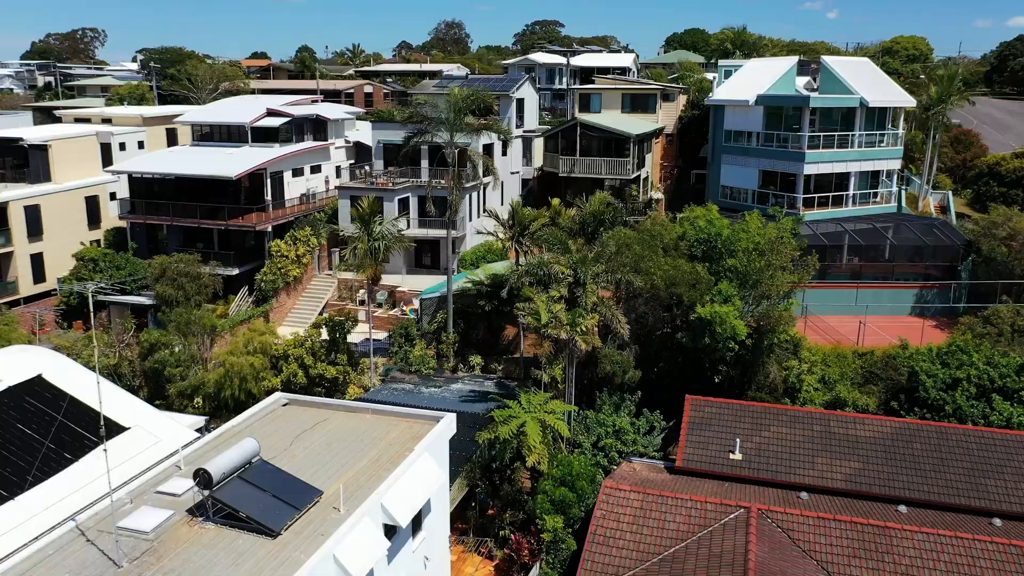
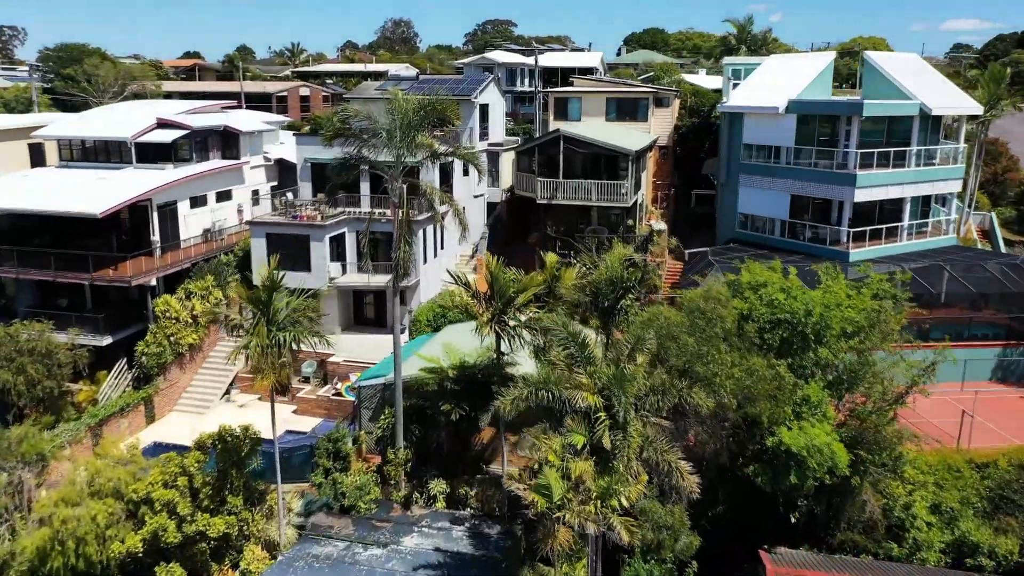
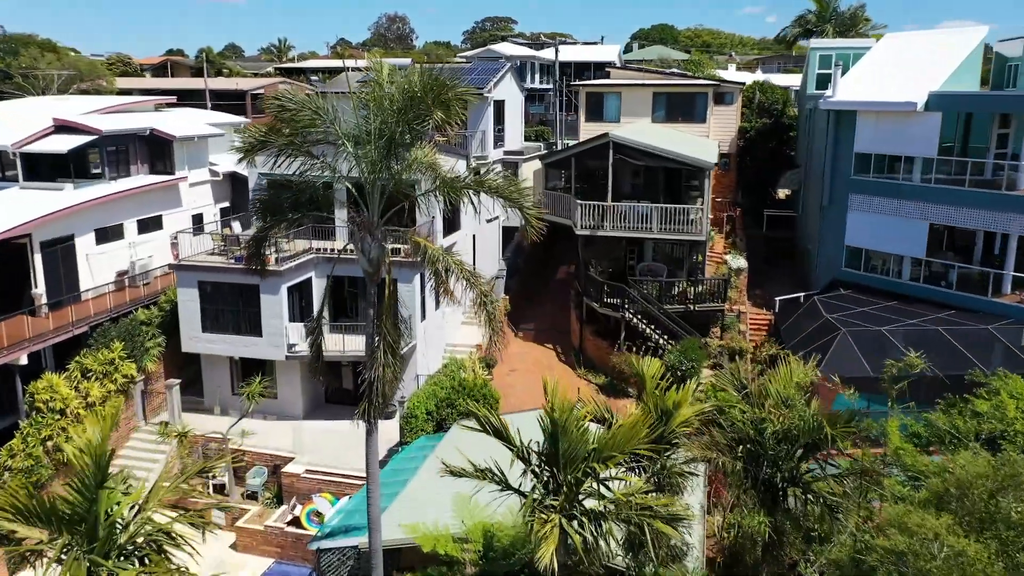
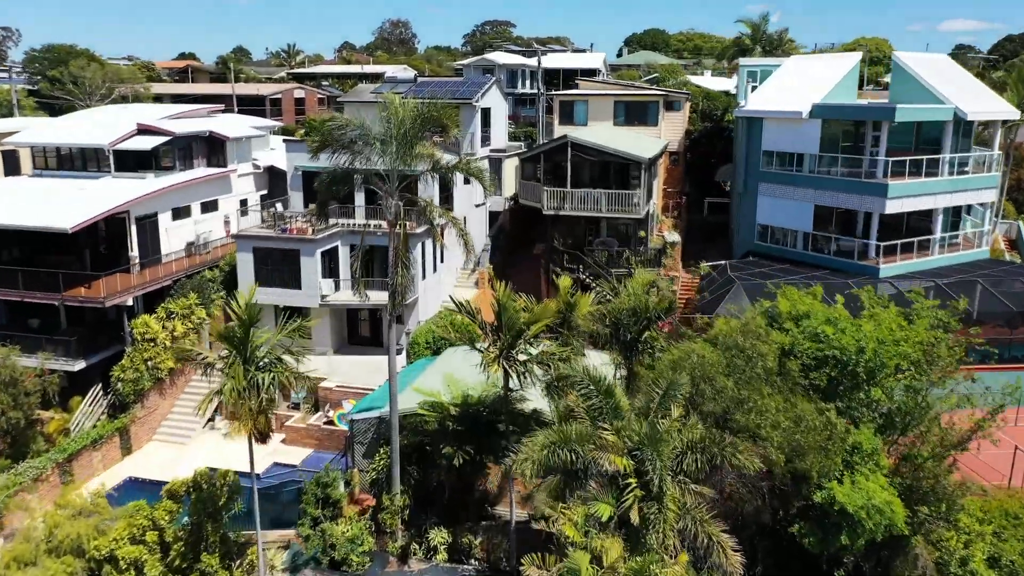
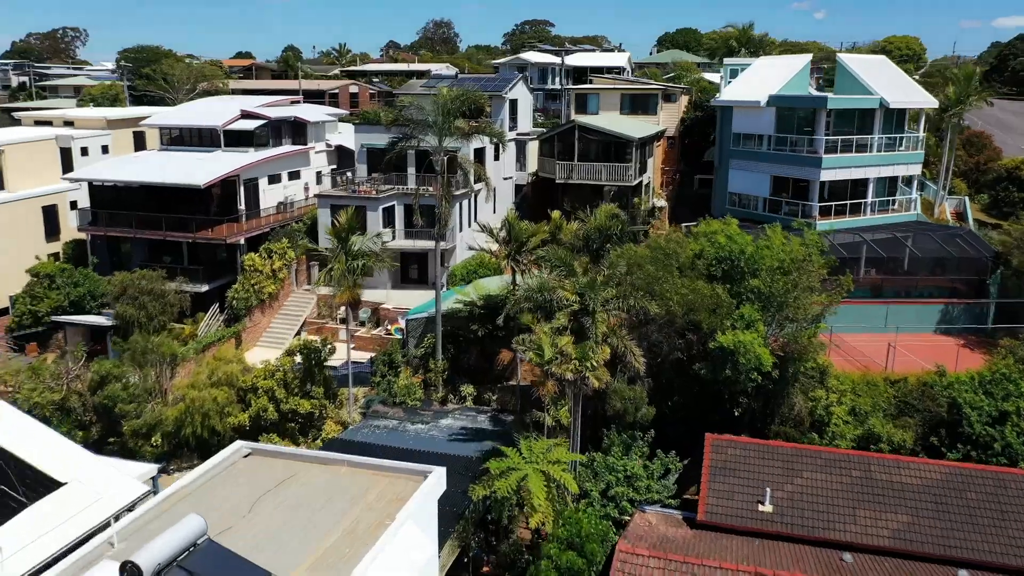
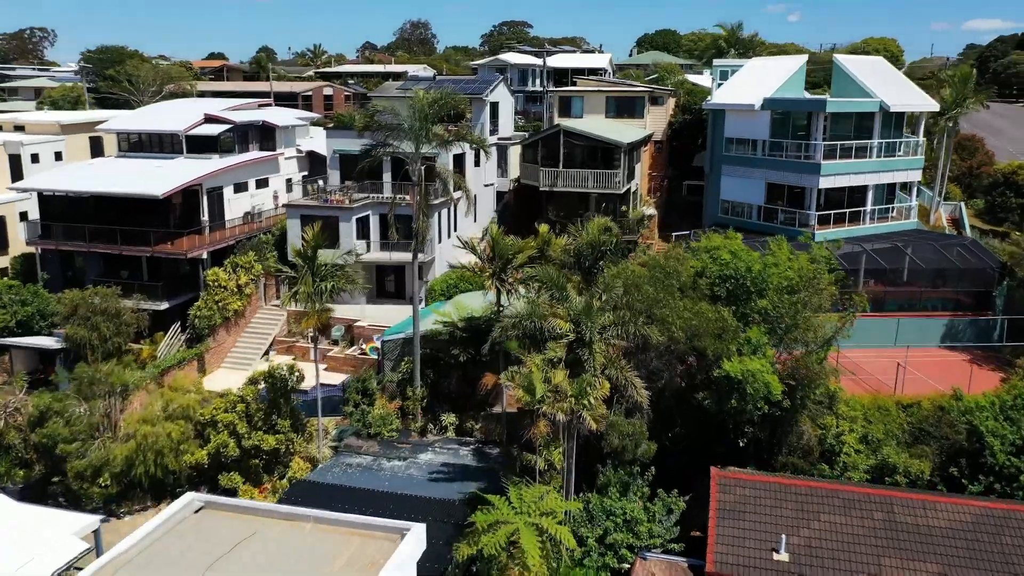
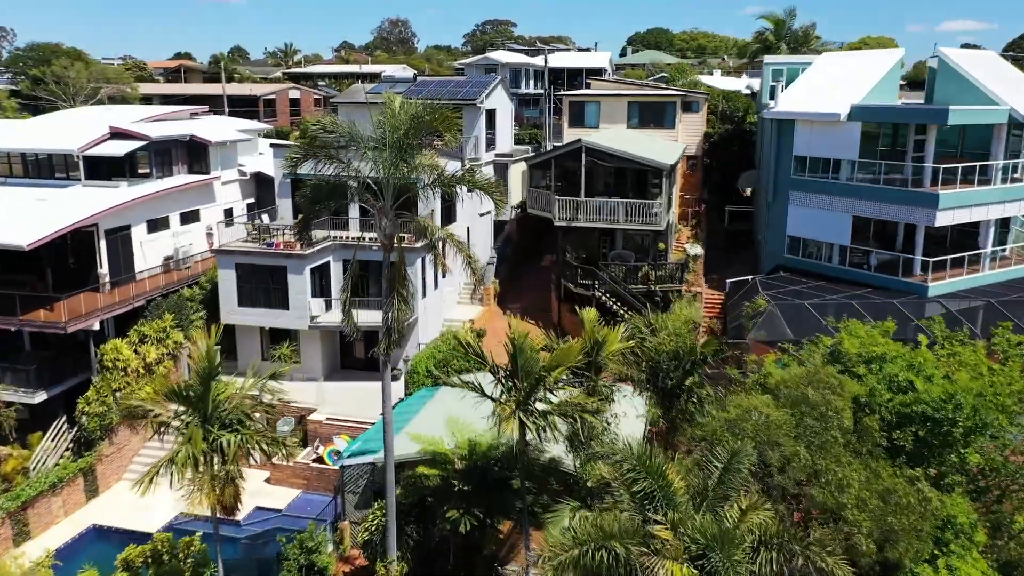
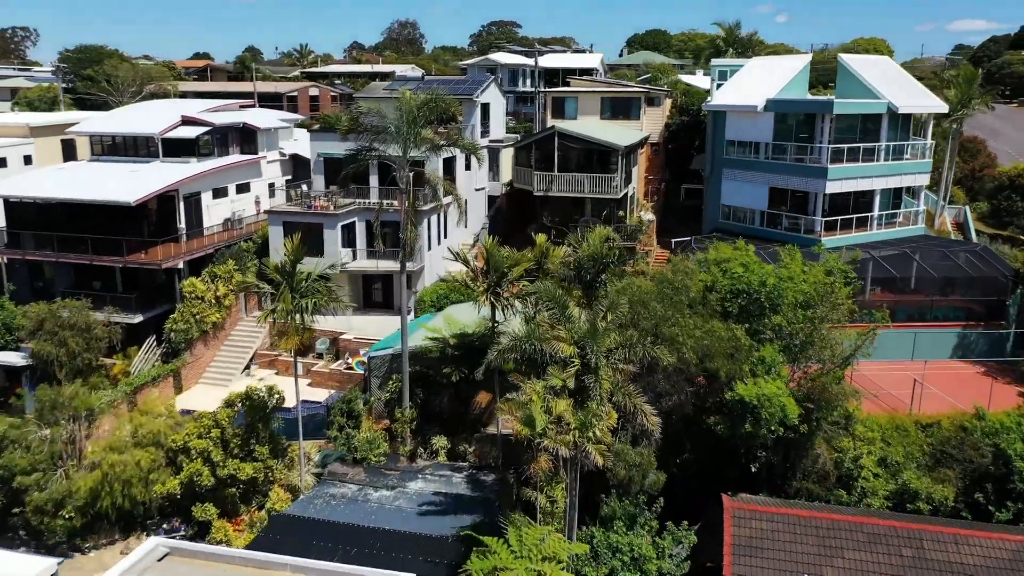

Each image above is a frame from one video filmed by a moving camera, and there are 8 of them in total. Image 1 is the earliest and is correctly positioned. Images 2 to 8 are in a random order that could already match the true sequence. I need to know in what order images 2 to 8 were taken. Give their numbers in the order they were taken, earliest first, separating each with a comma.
5, 6, 8, 2, 4, 7, 3
